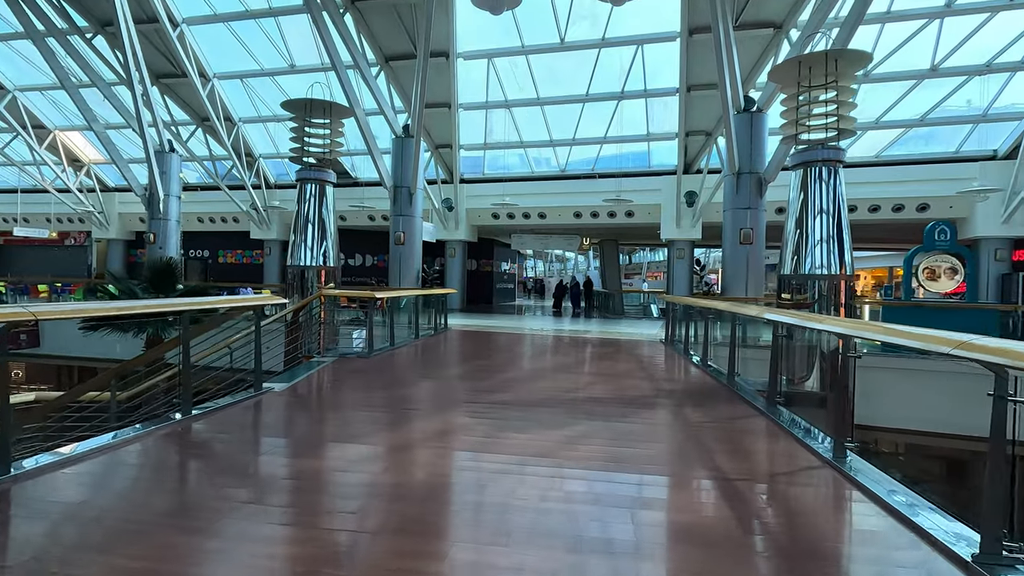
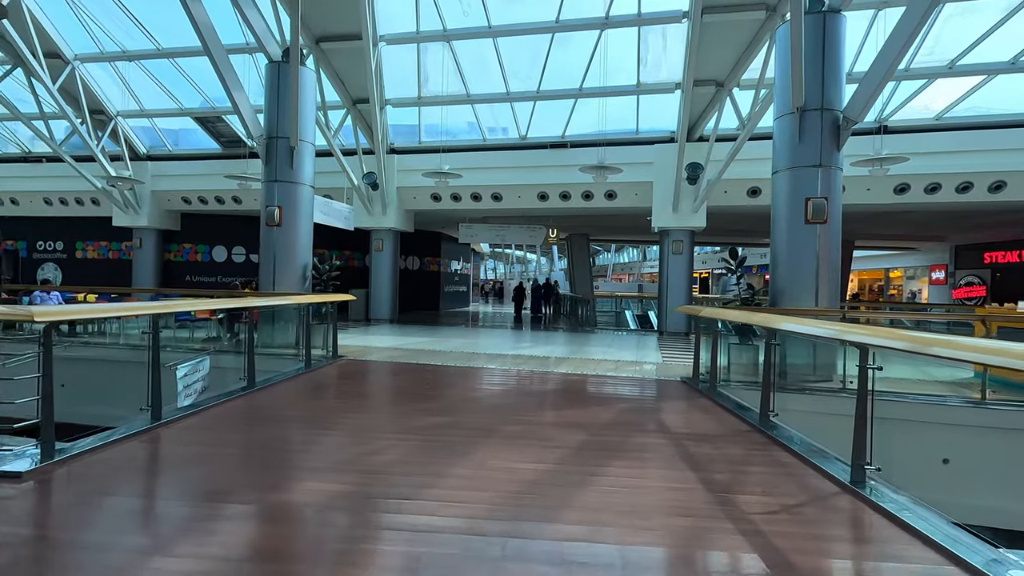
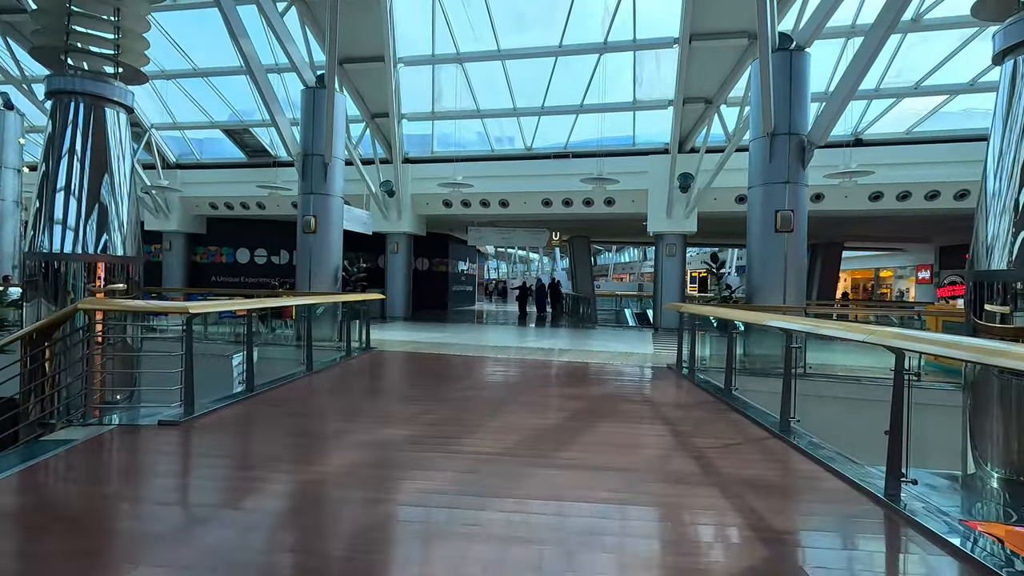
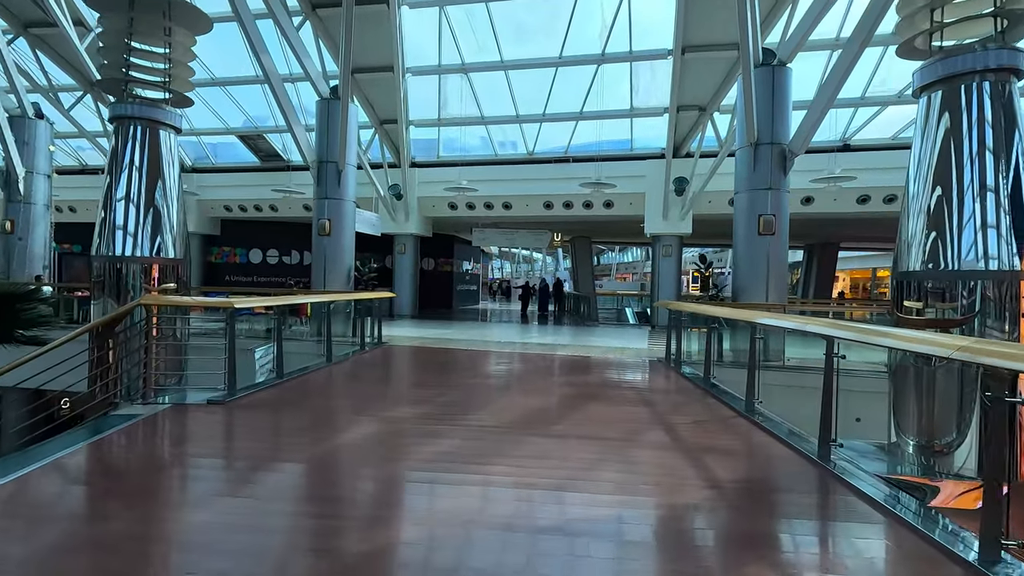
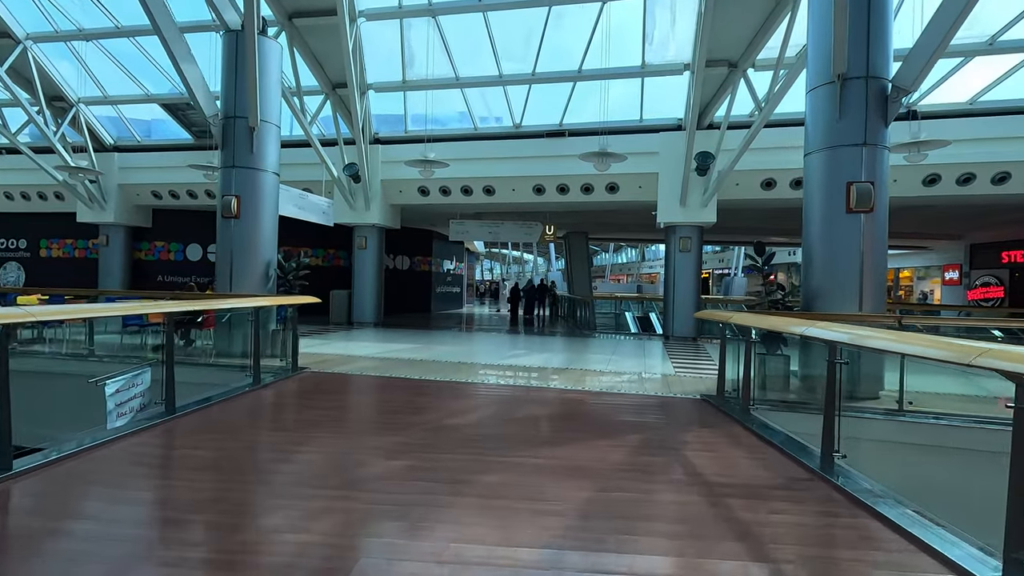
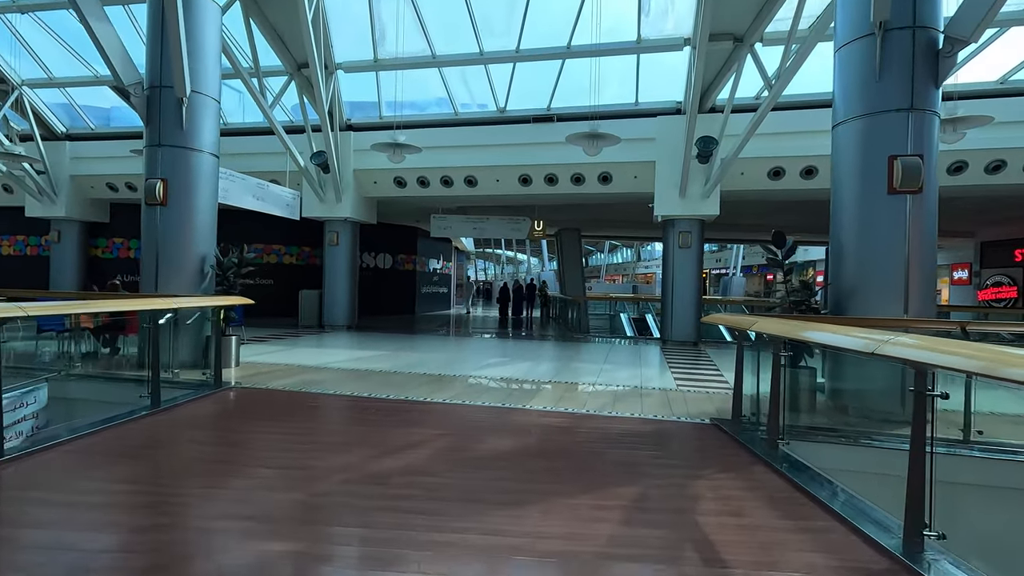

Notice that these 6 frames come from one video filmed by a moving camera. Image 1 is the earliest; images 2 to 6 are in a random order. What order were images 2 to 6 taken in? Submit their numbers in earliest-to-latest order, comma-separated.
4, 3, 2, 5, 6
